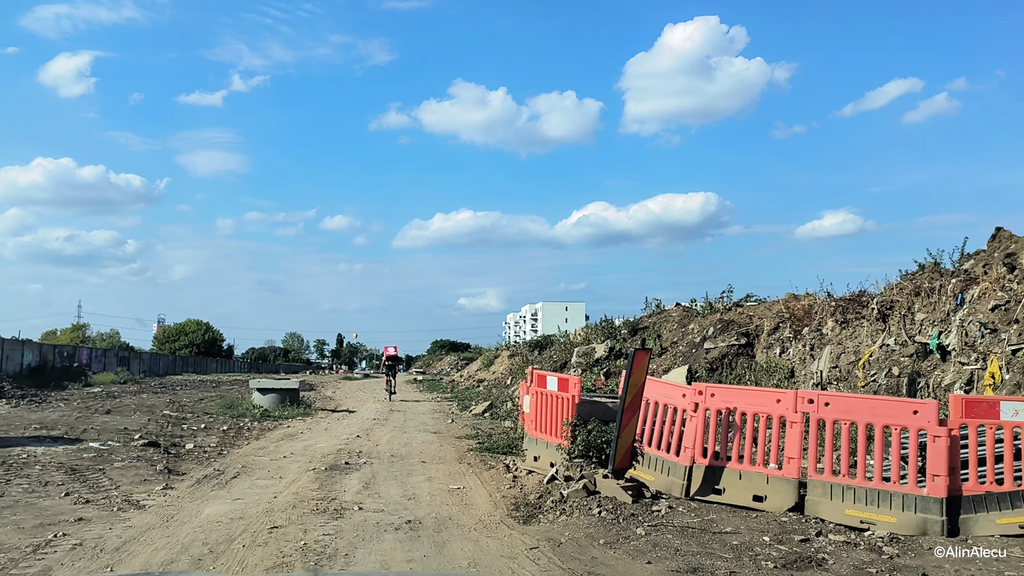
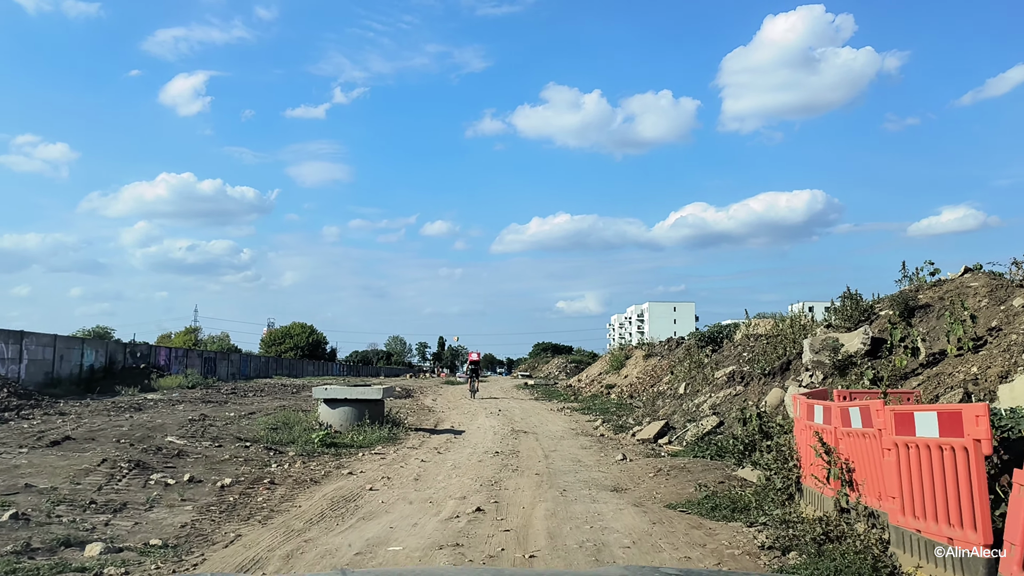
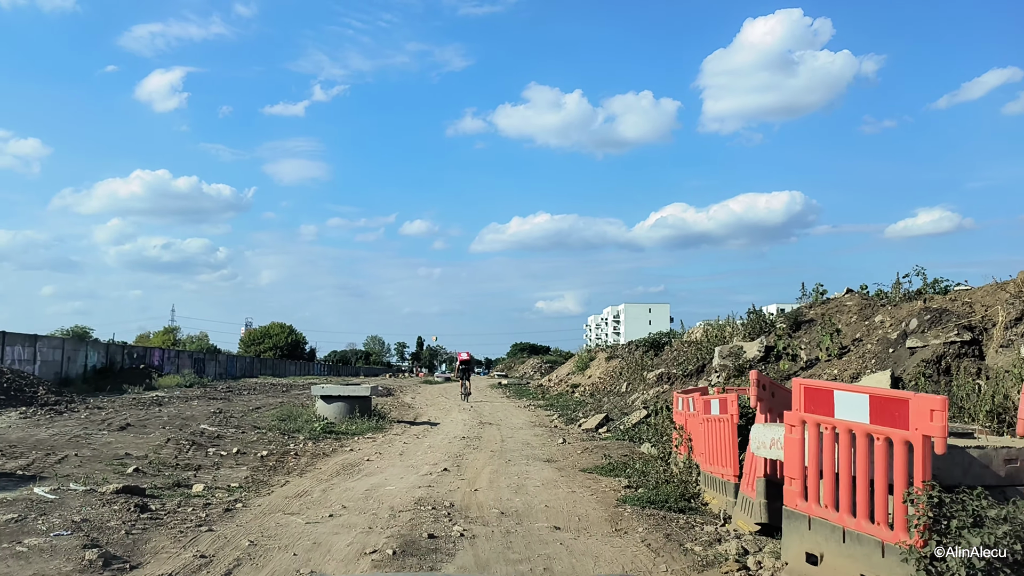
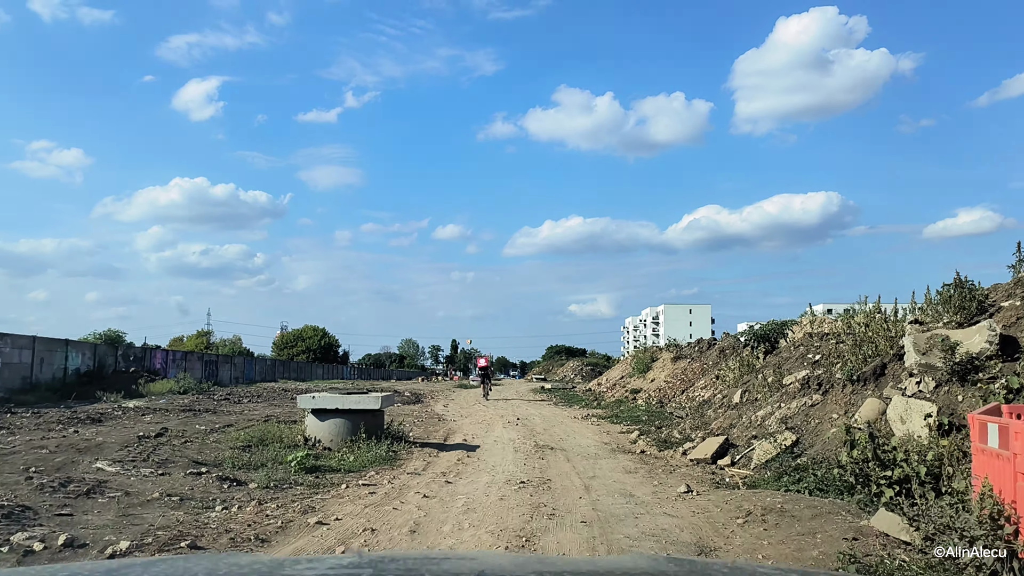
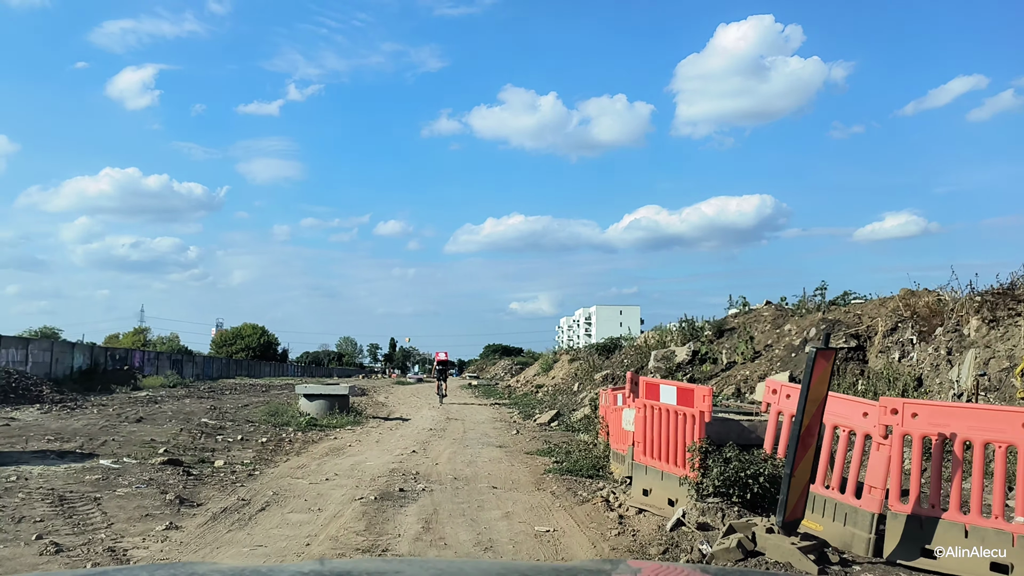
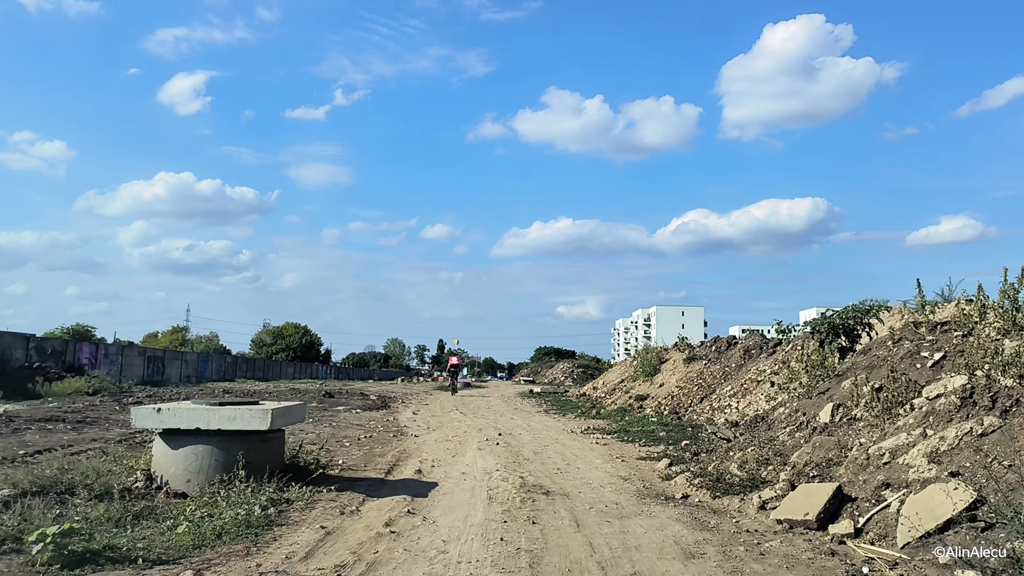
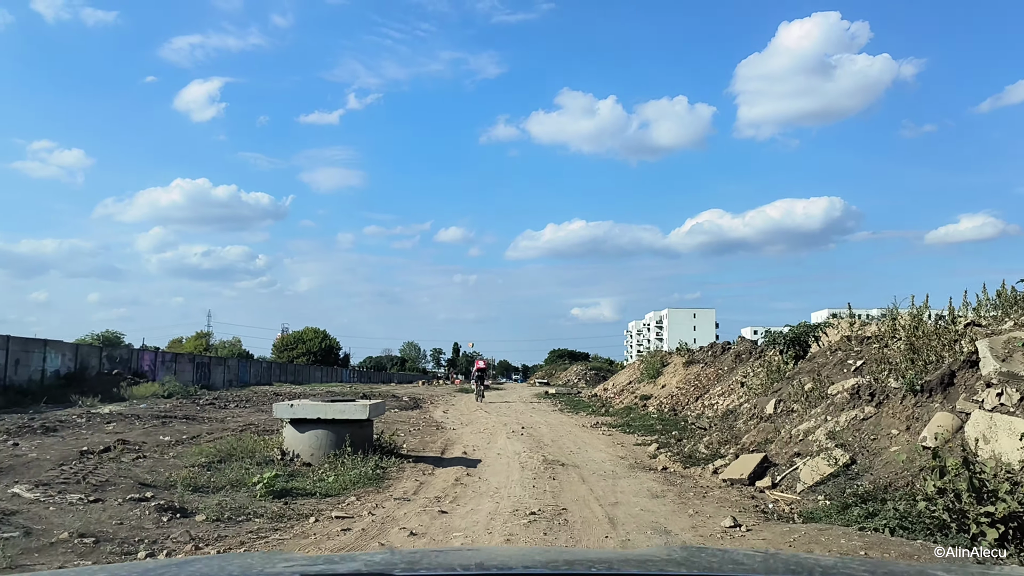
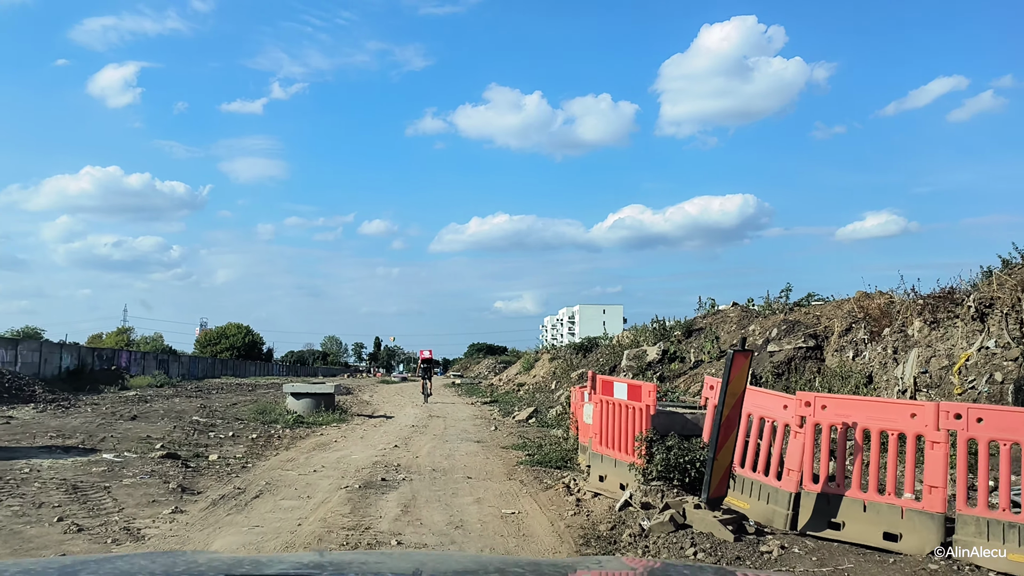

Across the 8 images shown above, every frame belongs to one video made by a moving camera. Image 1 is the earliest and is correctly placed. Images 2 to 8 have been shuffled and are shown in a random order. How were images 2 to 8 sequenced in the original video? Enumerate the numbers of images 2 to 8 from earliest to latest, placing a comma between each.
8, 5, 3, 2, 4, 7, 6
